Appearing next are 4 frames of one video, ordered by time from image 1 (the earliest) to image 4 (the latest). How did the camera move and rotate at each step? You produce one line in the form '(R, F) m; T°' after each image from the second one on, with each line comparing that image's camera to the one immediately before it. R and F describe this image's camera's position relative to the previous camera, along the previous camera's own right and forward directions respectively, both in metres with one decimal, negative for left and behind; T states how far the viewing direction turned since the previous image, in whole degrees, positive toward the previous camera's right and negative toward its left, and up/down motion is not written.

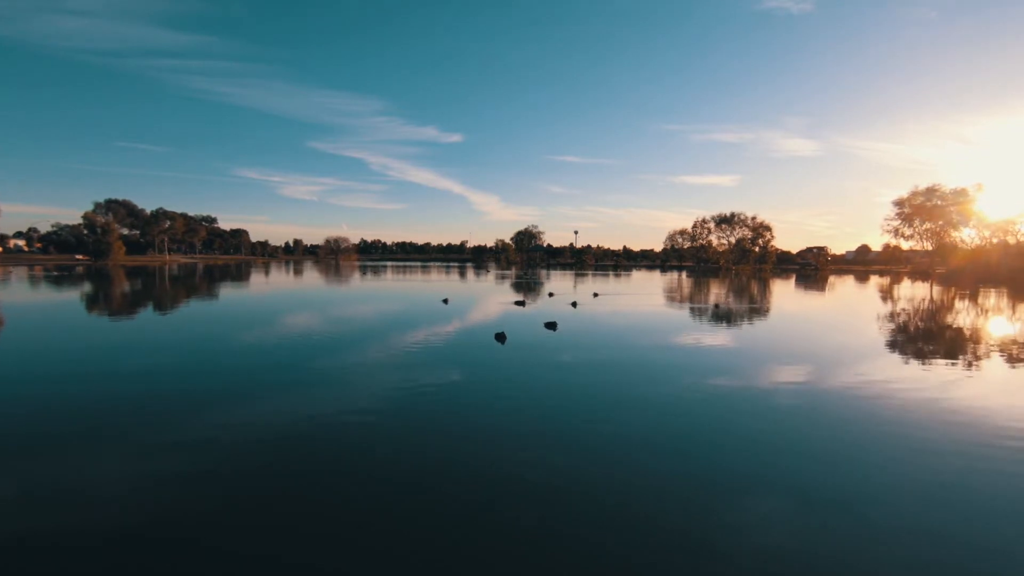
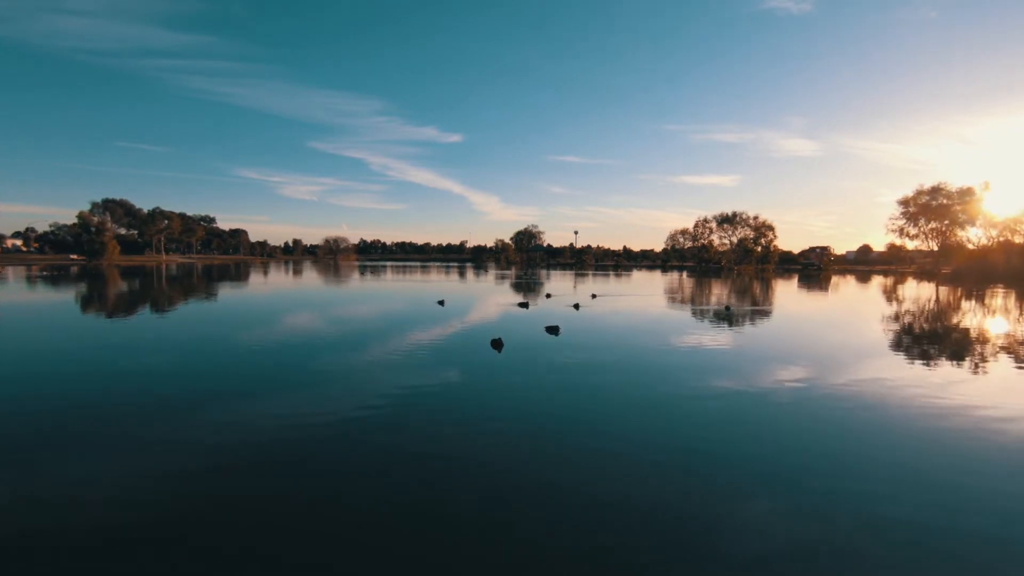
(0.0, +0.1) m; 0°
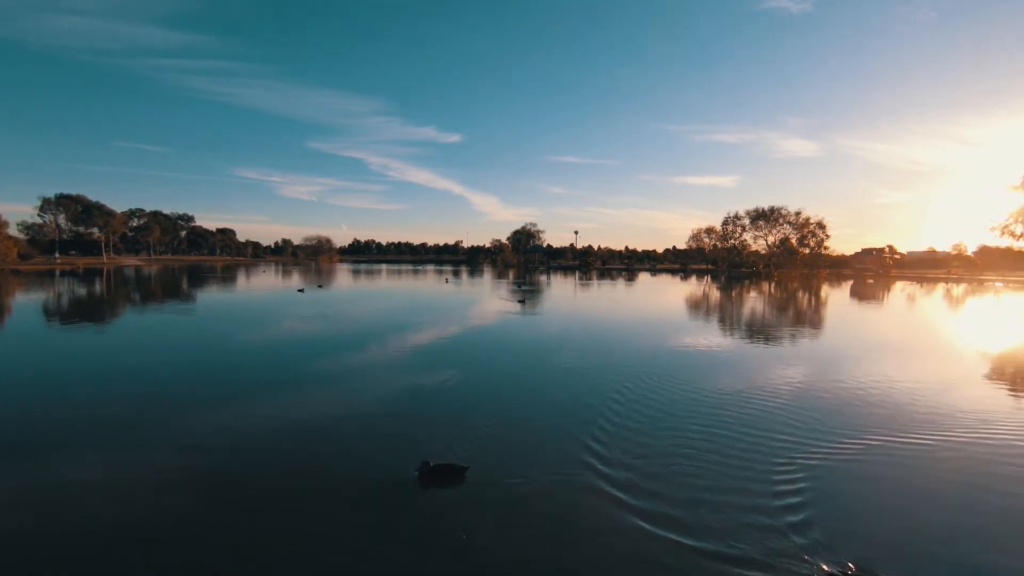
(+0.1, +2.2) m; 0°
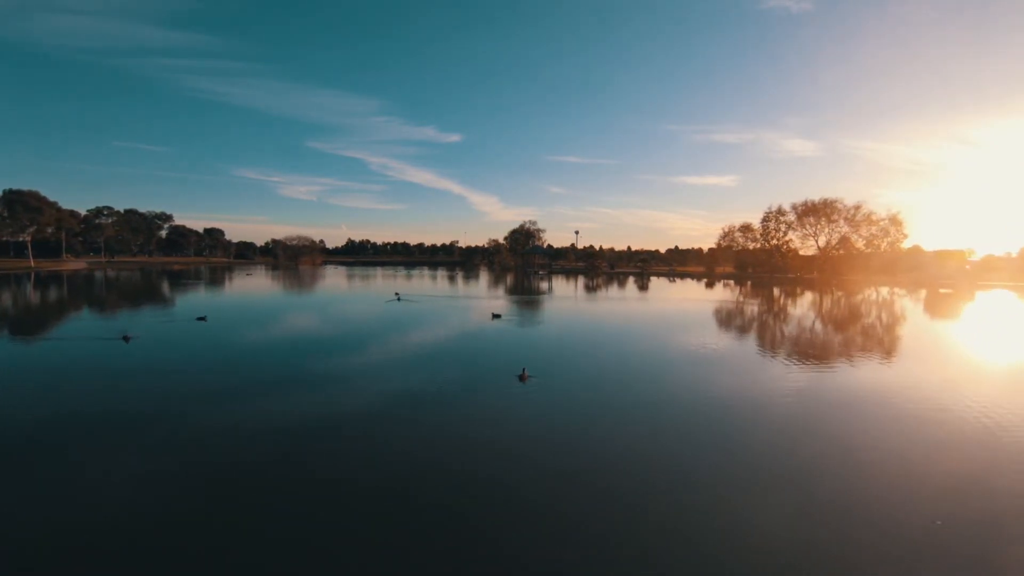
(+0.1, +2.1) m; 0°
